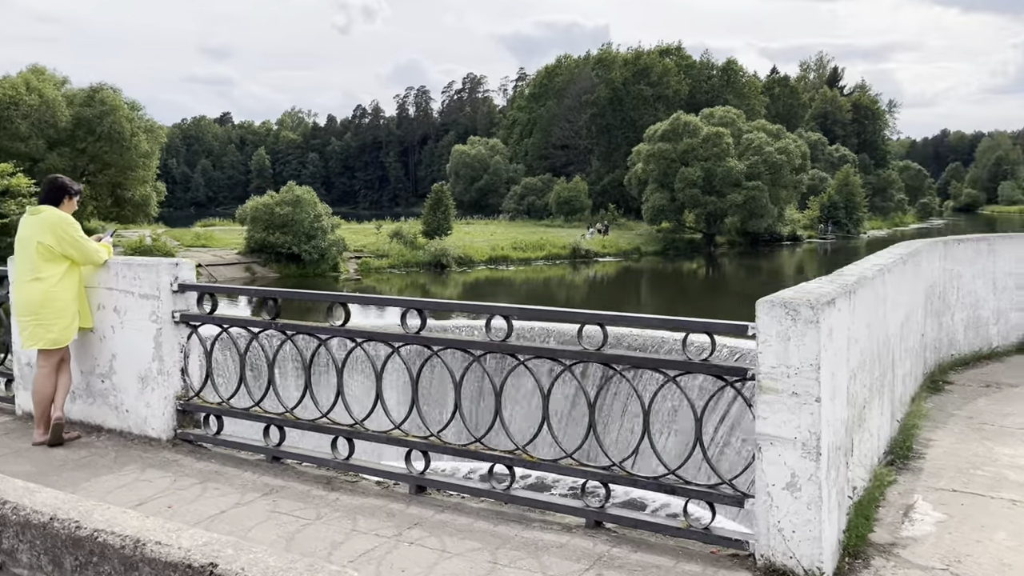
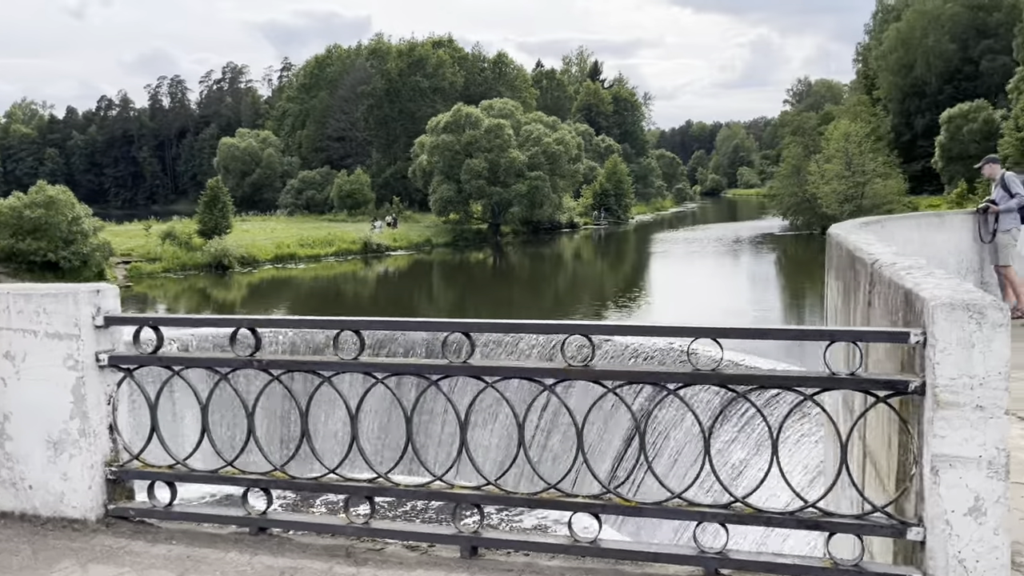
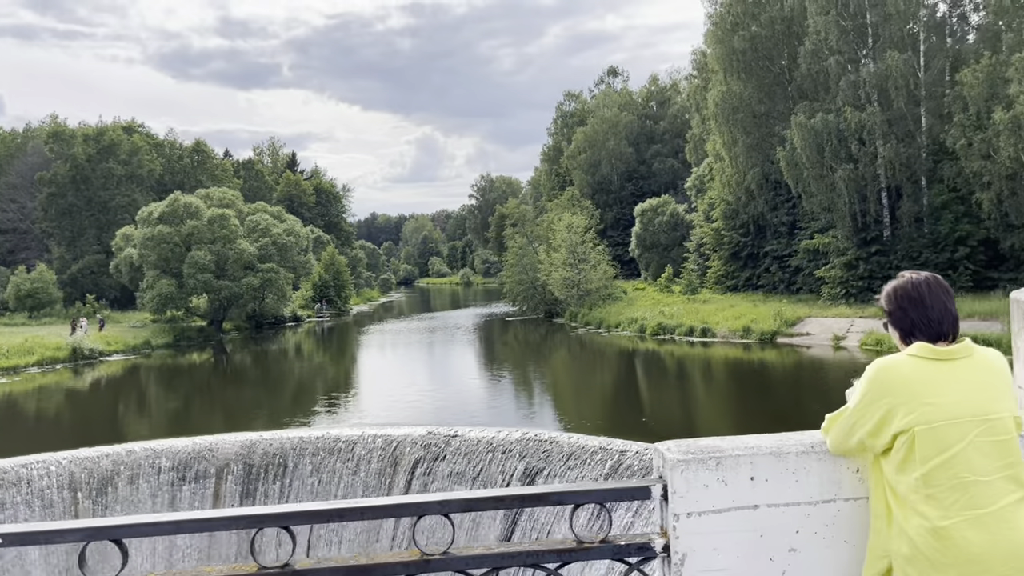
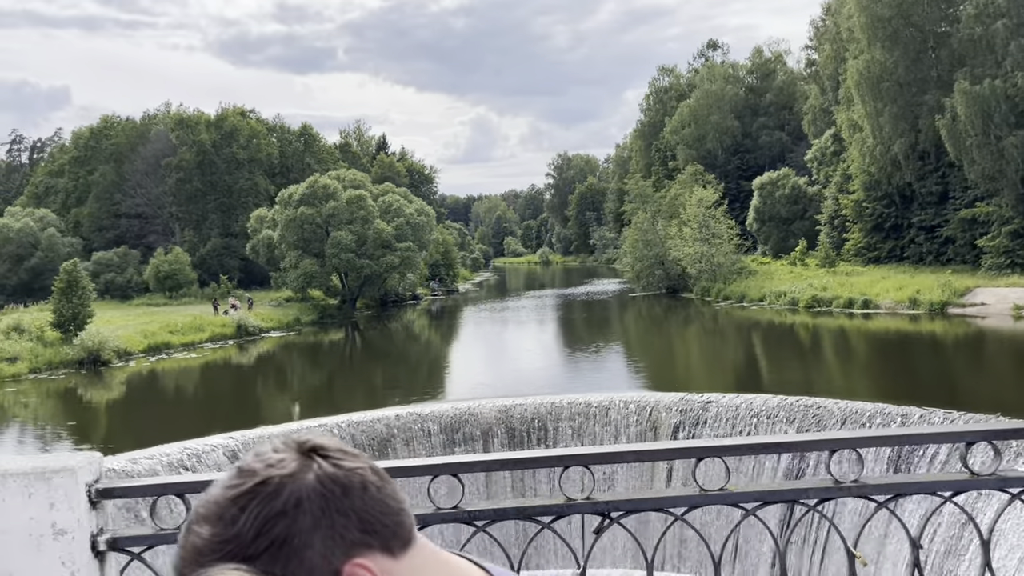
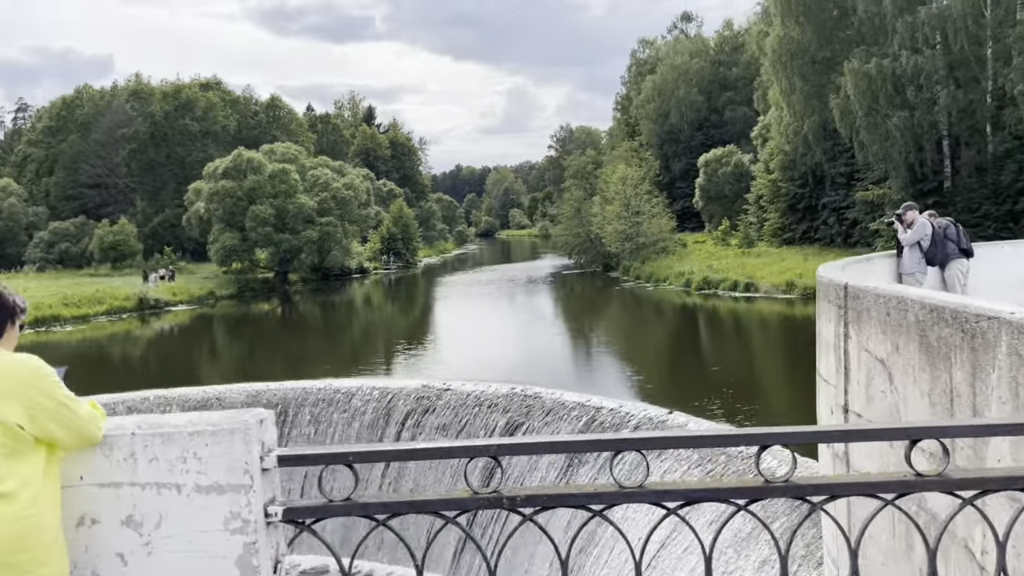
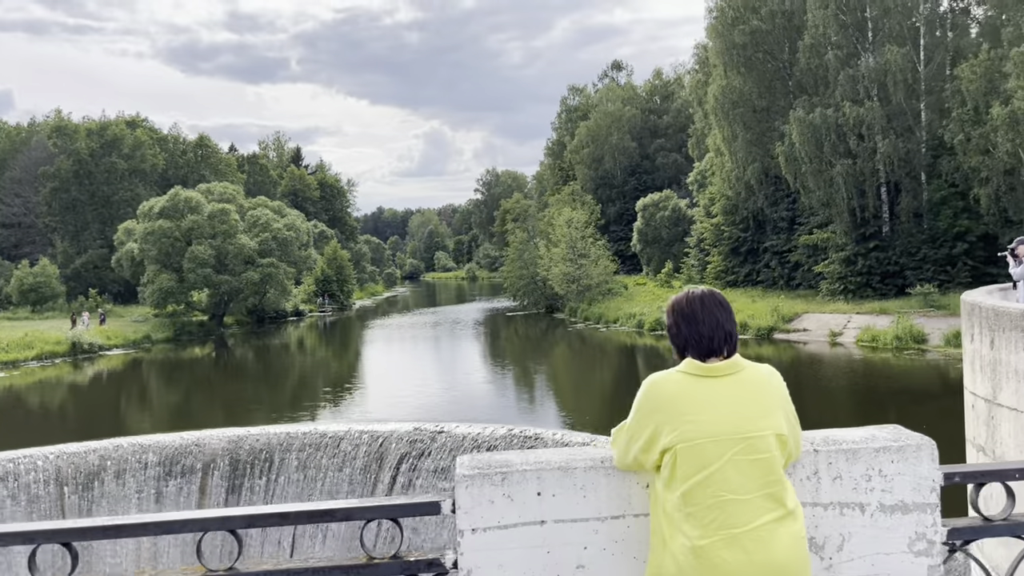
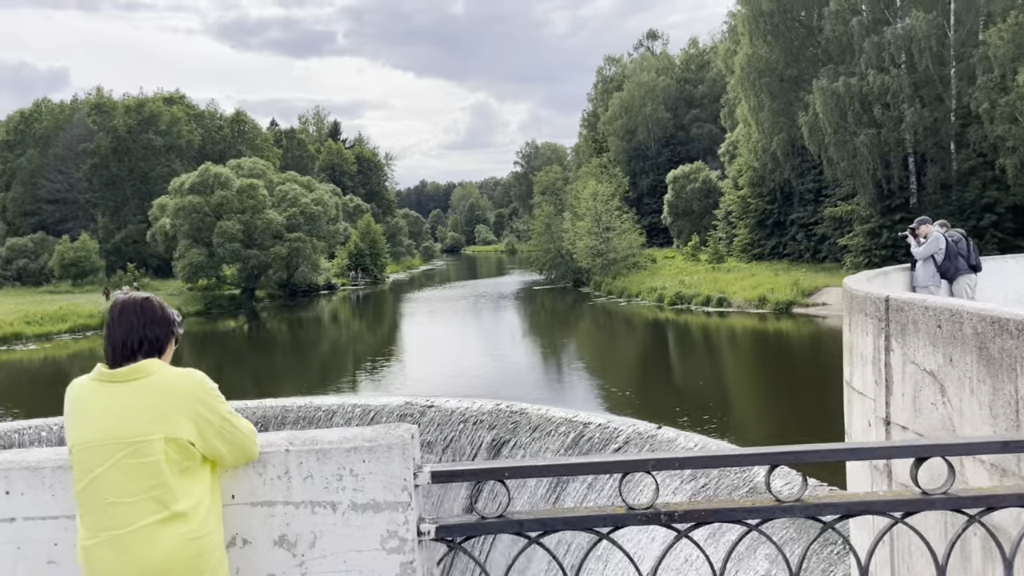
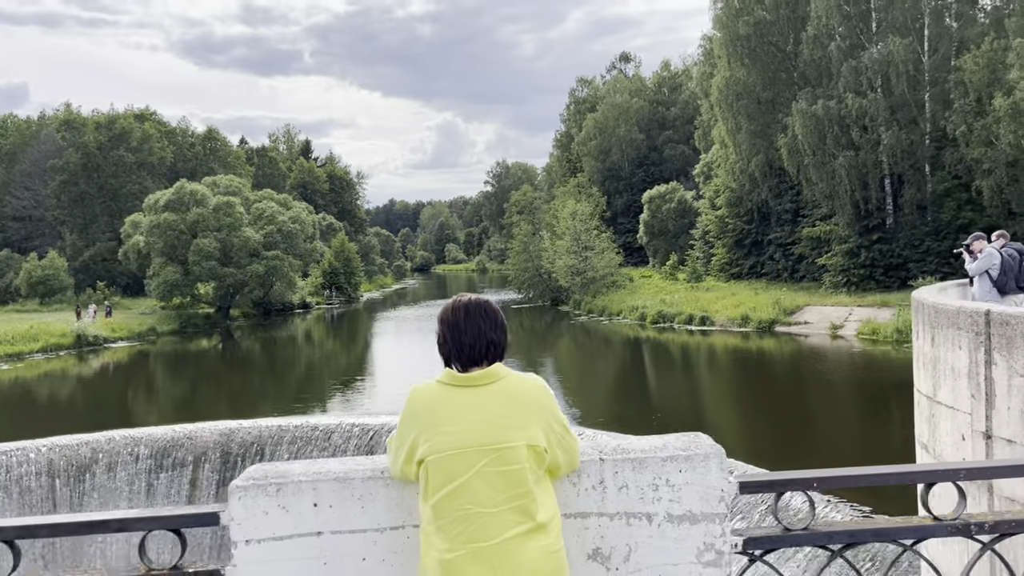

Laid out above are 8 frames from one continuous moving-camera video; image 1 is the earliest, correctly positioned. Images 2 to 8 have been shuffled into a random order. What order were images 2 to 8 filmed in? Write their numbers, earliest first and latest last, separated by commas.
2, 5, 7, 8, 6, 3, 4
